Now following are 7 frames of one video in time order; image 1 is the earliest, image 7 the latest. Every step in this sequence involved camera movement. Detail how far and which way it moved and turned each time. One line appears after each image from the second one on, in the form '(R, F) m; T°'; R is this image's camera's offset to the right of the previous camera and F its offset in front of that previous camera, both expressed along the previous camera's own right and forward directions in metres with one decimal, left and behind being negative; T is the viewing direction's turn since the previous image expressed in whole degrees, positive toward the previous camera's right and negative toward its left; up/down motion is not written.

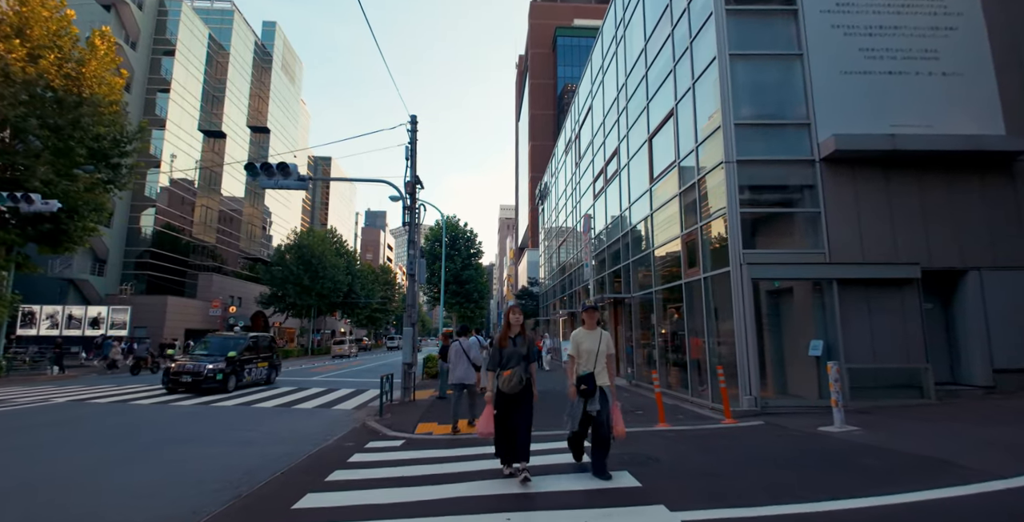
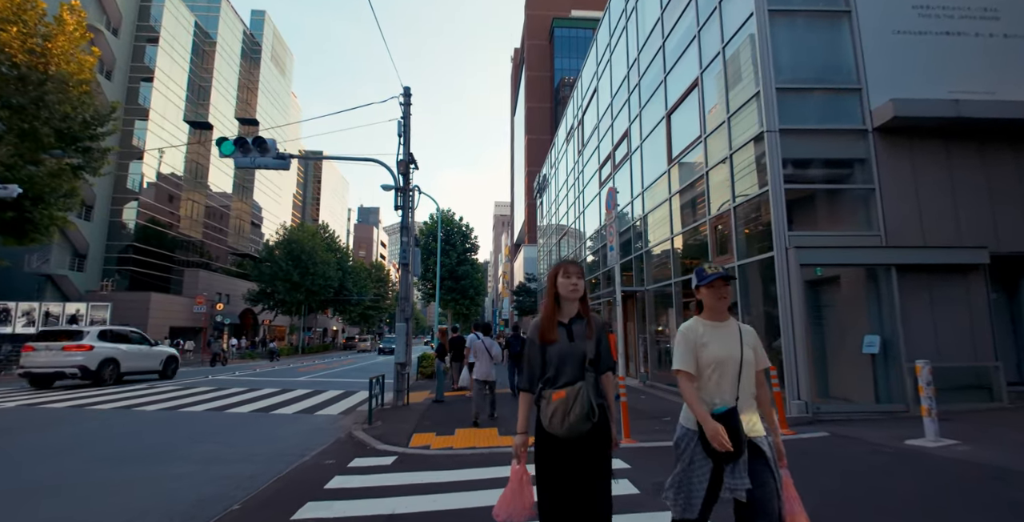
(-0.3, +1.3) m; +1°
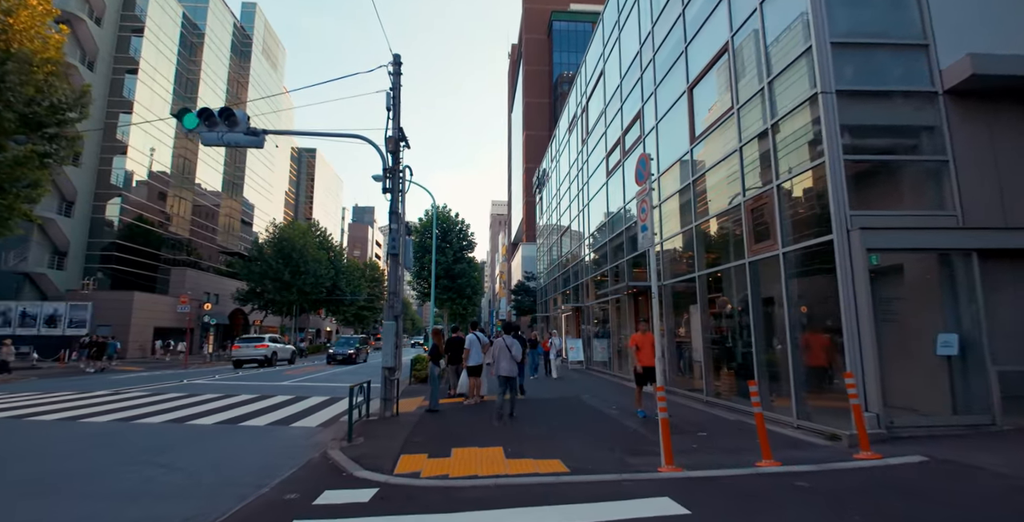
(-0.2, +1.4) m; 0°
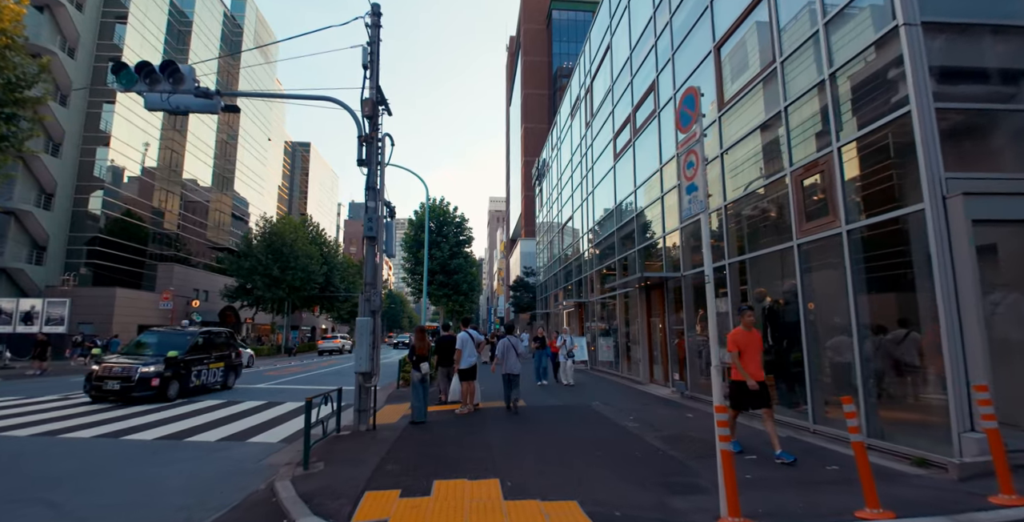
(0.0, +1.6) m; 0°
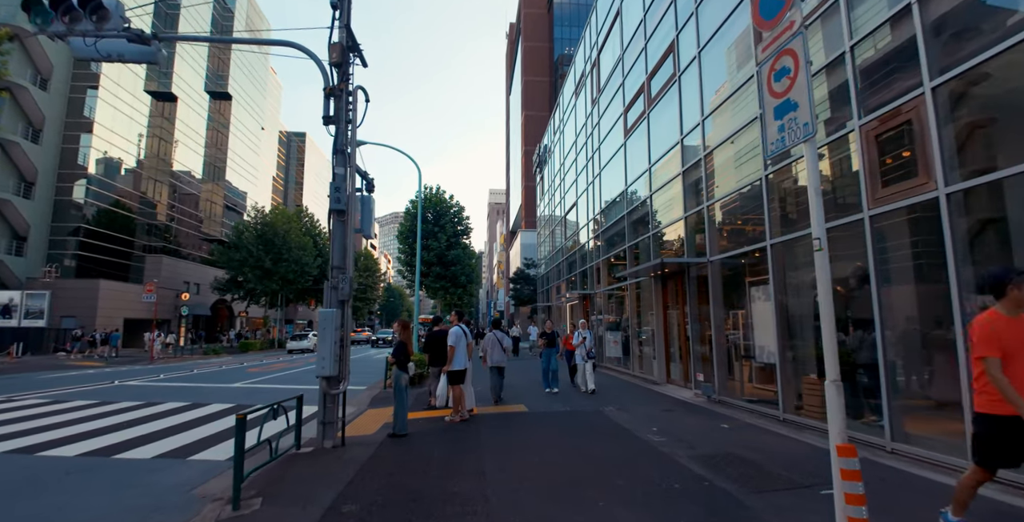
(0.0, +1.5) m; 0°
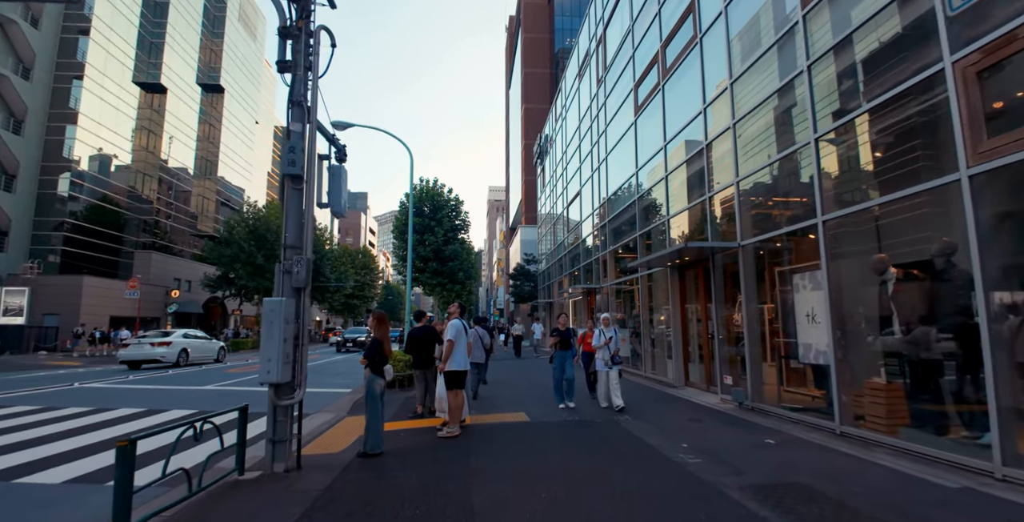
(0.0, +1.3) m; 0°
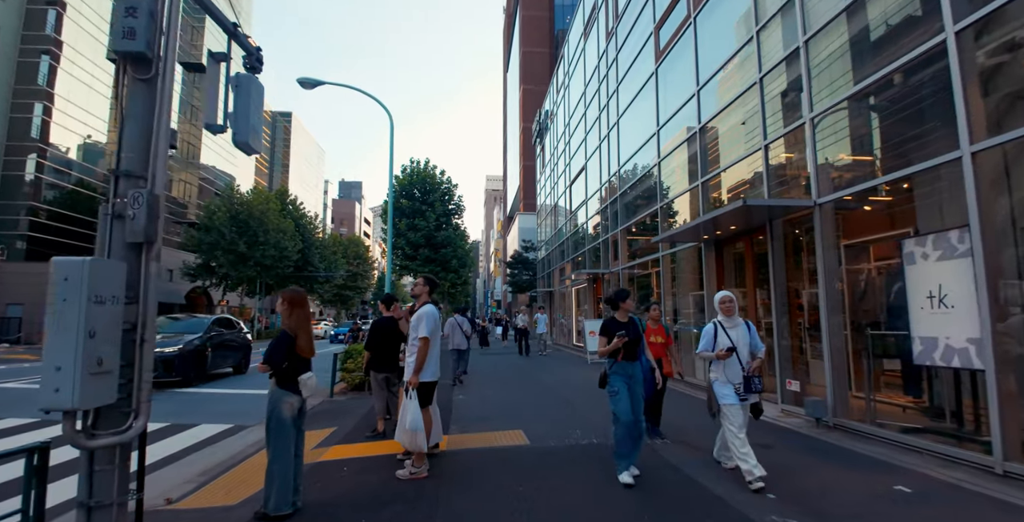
(+0.1, +2.2) m; 0°
